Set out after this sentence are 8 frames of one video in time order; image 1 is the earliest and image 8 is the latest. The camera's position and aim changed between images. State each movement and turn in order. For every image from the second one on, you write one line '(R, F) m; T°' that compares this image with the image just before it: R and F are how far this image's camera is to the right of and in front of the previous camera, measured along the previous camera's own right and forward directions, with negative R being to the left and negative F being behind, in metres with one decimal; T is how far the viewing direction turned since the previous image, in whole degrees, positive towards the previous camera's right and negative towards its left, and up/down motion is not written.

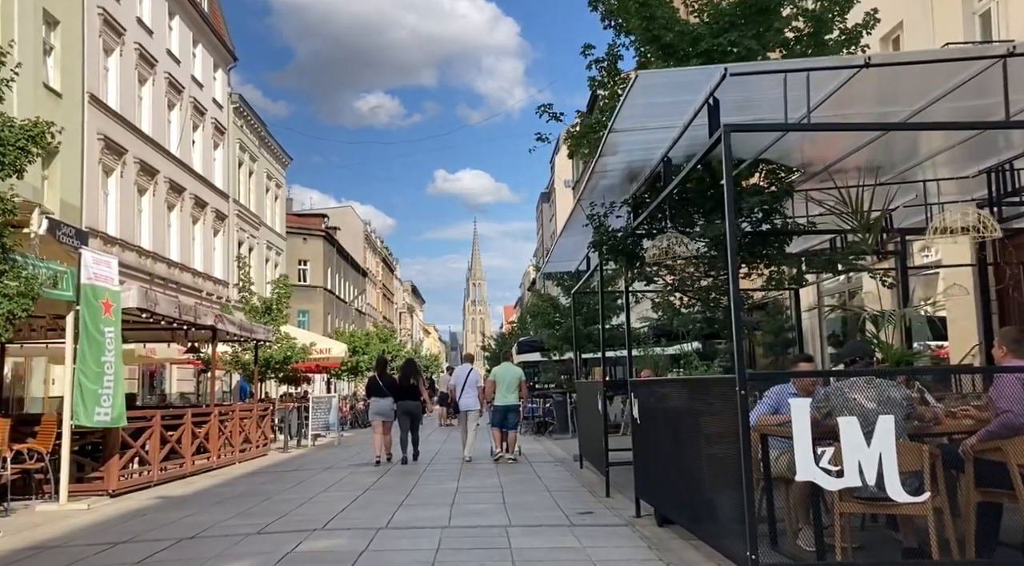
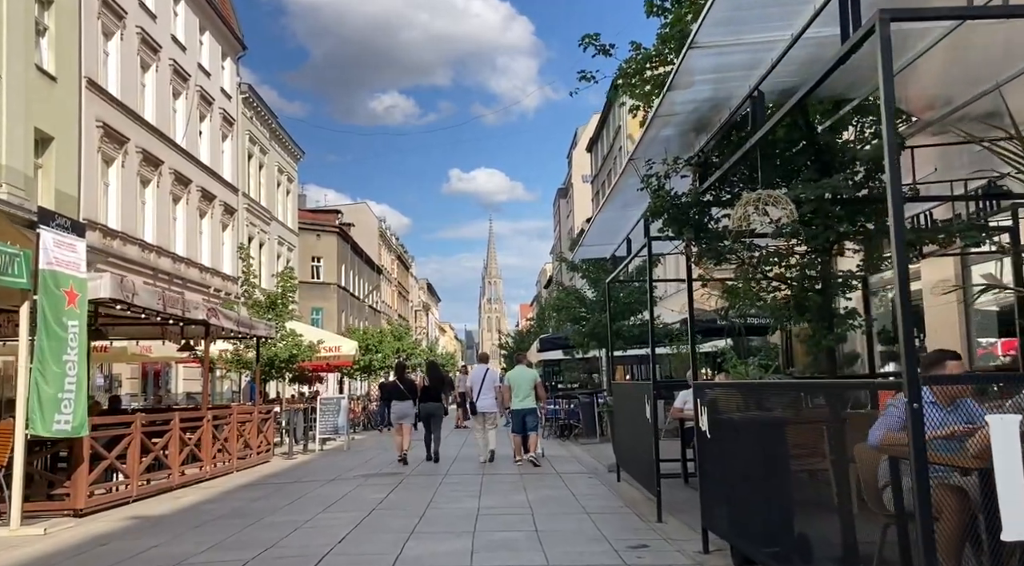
(-0.2, +1.5) m; -1°
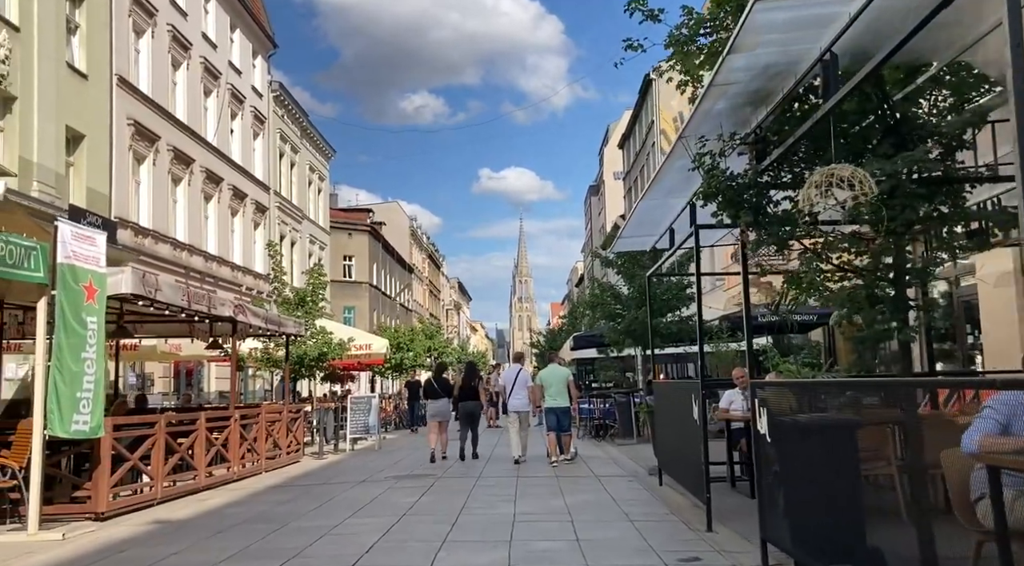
(-0.1, +0.5) m; -2°
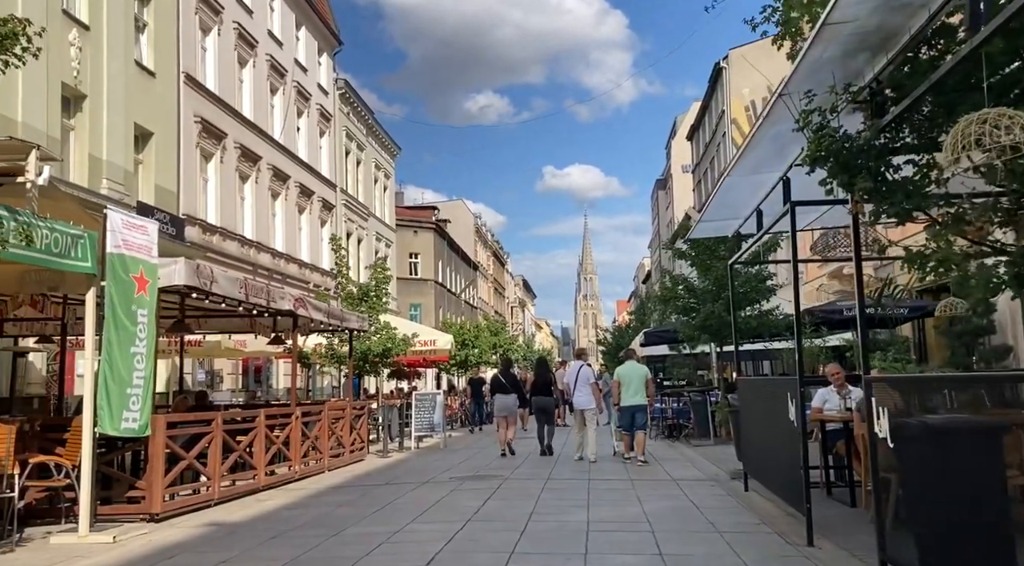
(-0.1, +0.7) m; -4°
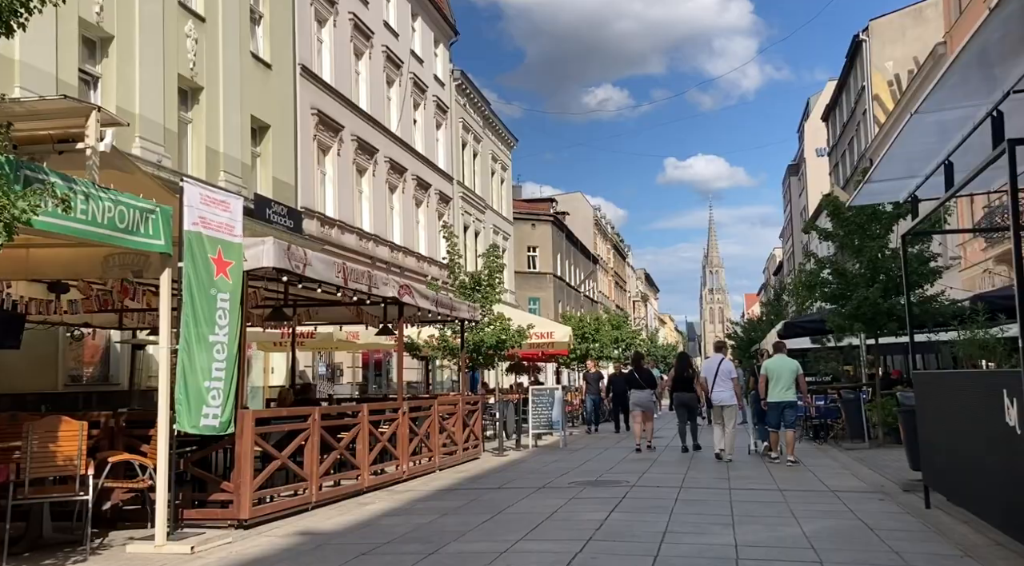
(0.0, +1.2) m; -8°
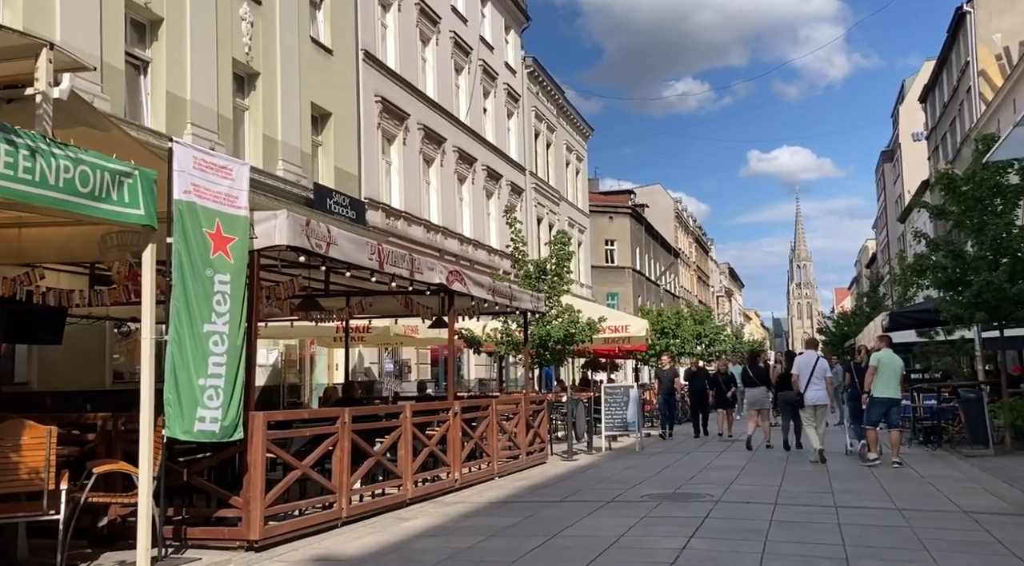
(+0.2, +1.4) m; -5°
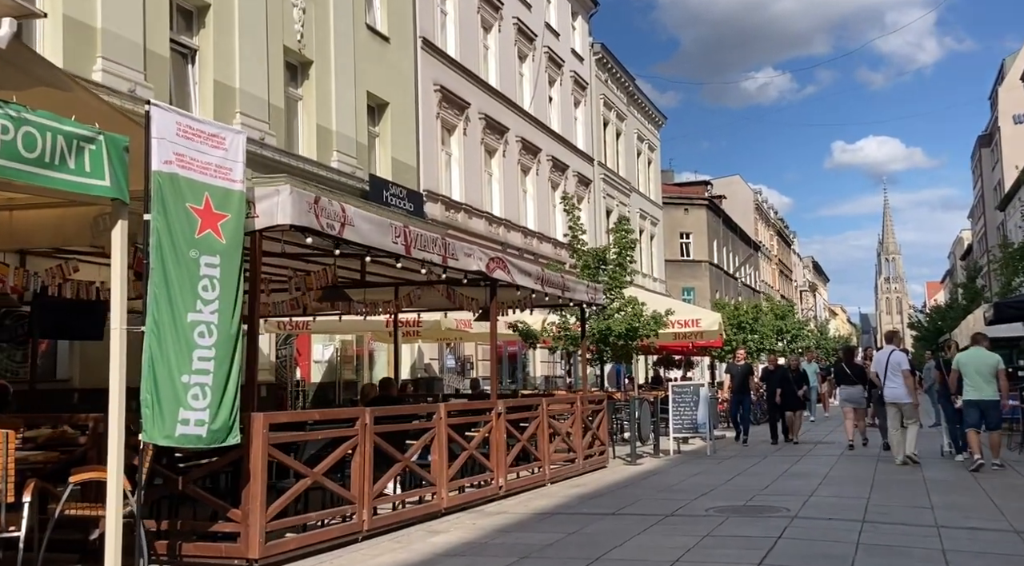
(+0.3, +1.0) m; -5°
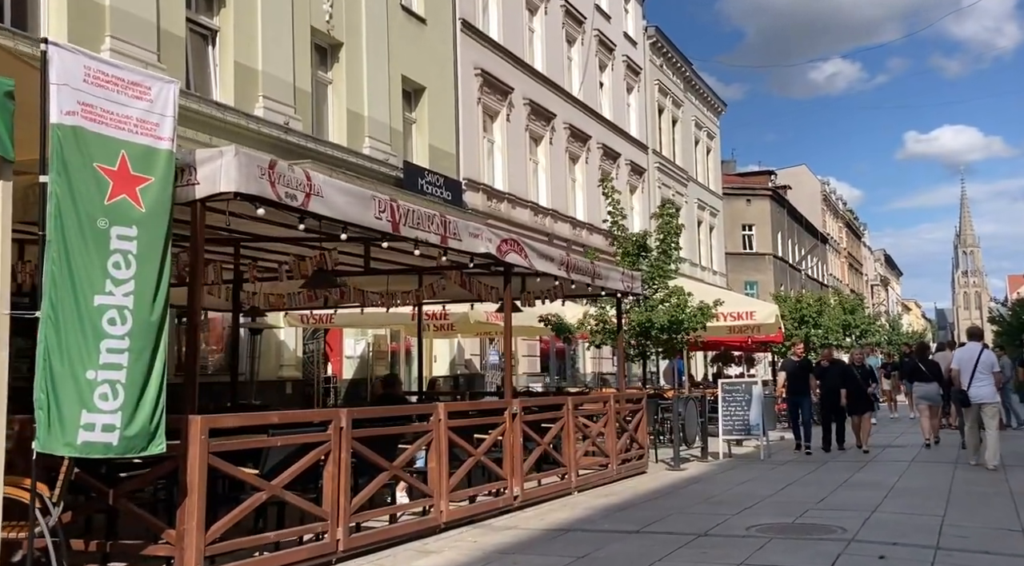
(+0.5, +1.1) m; -4°
